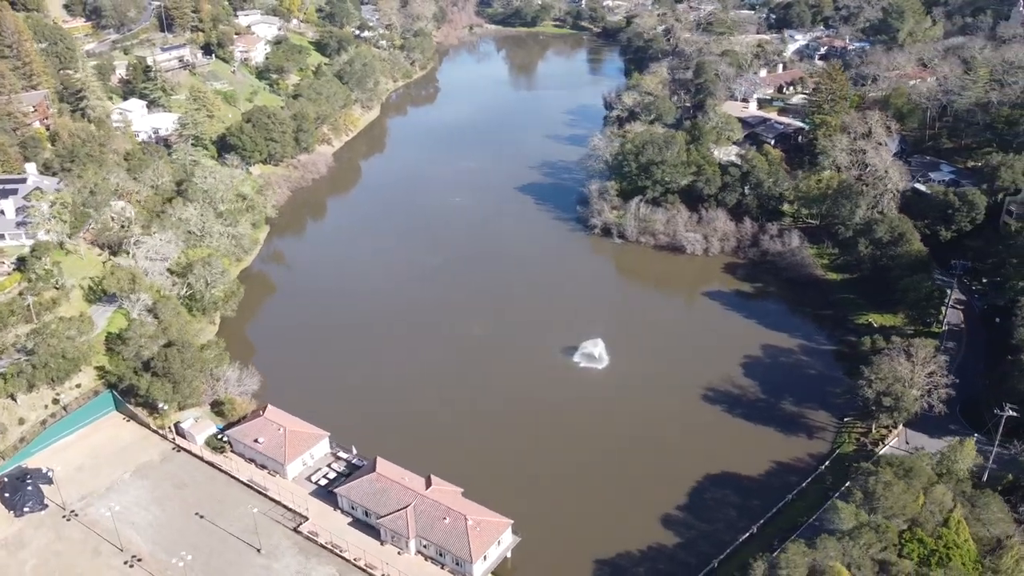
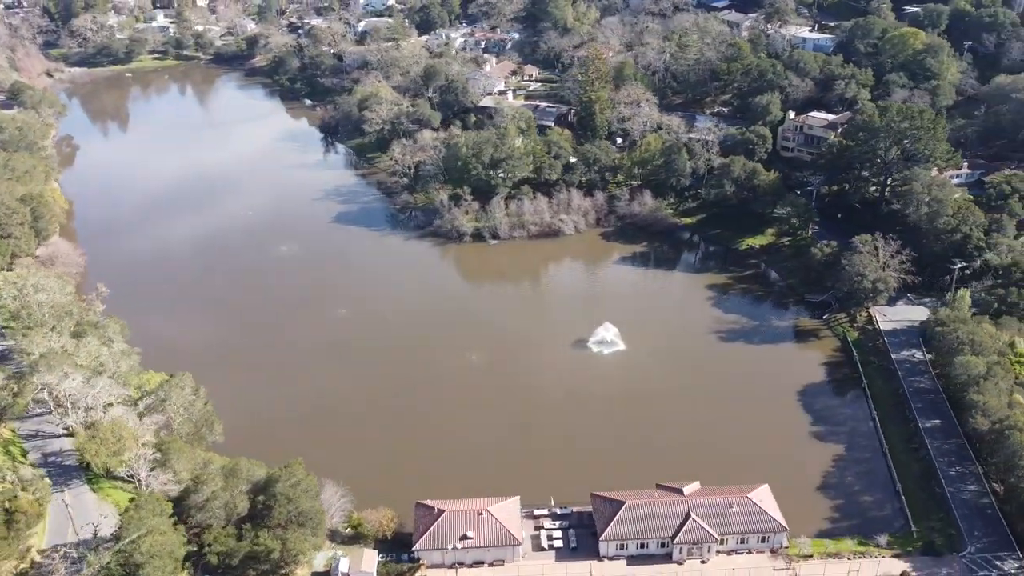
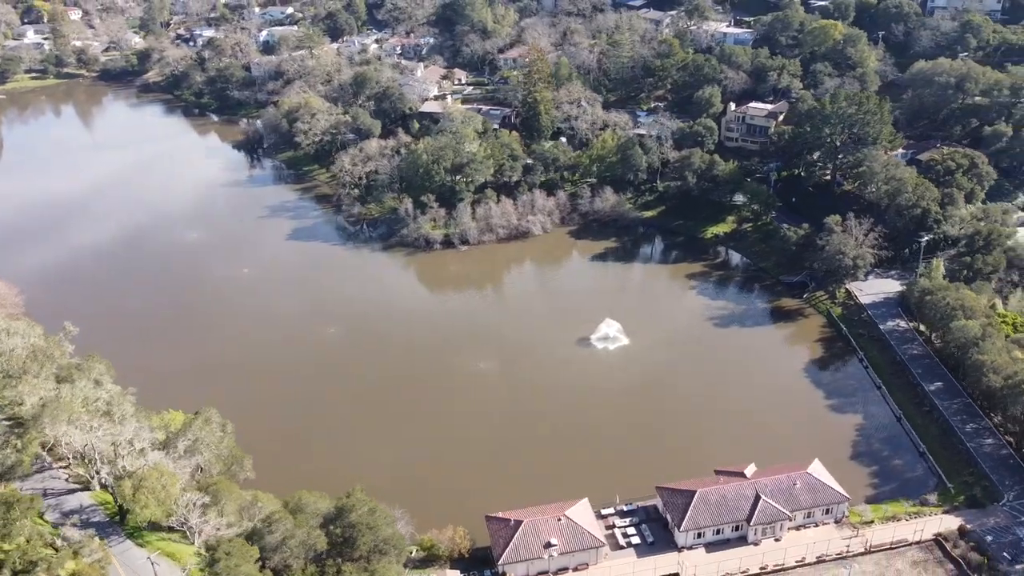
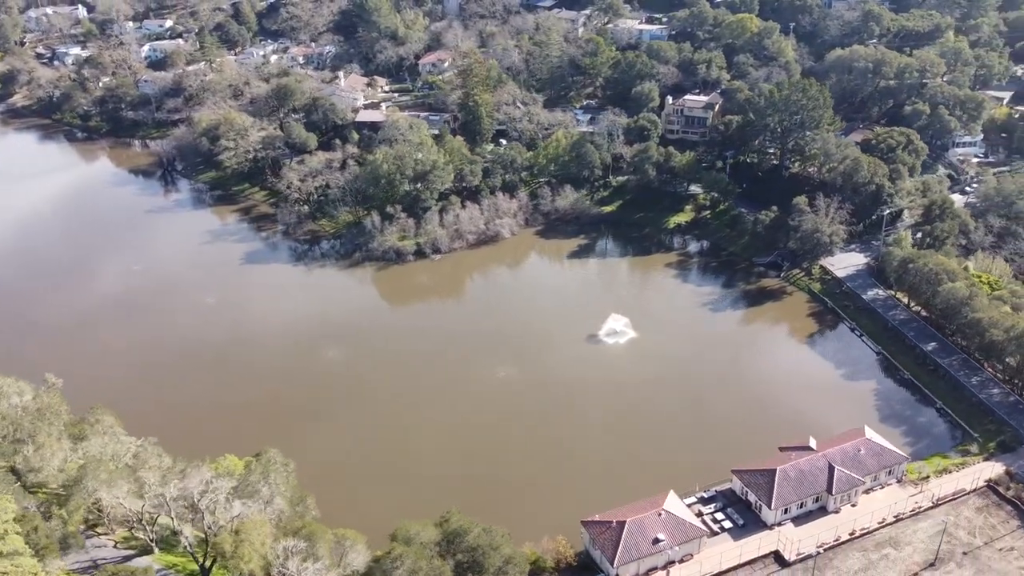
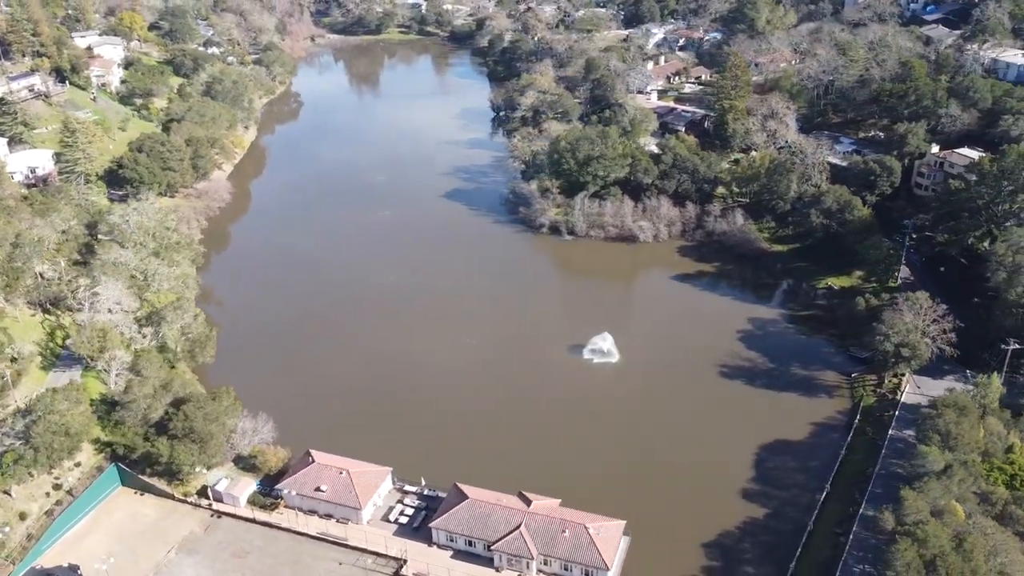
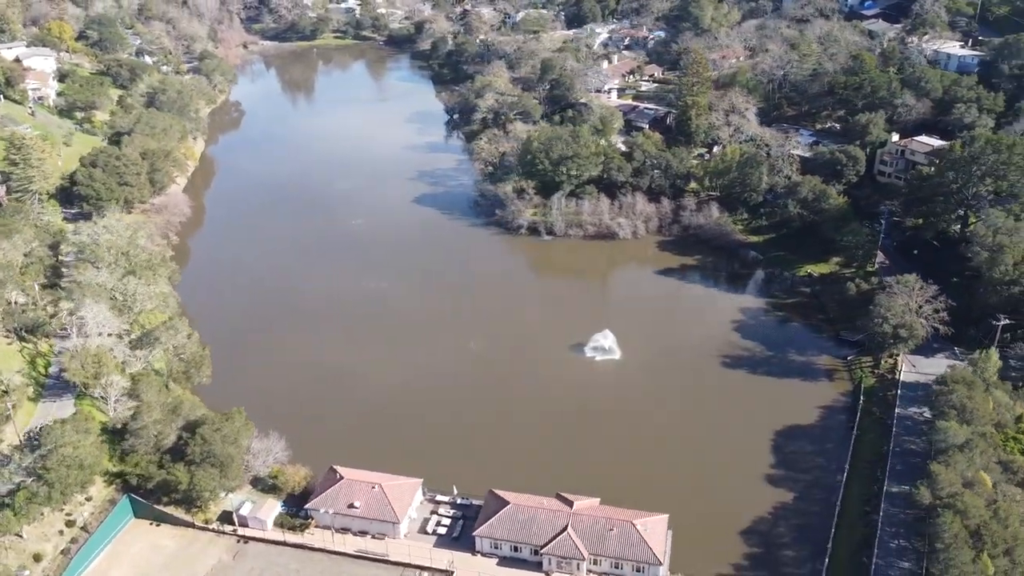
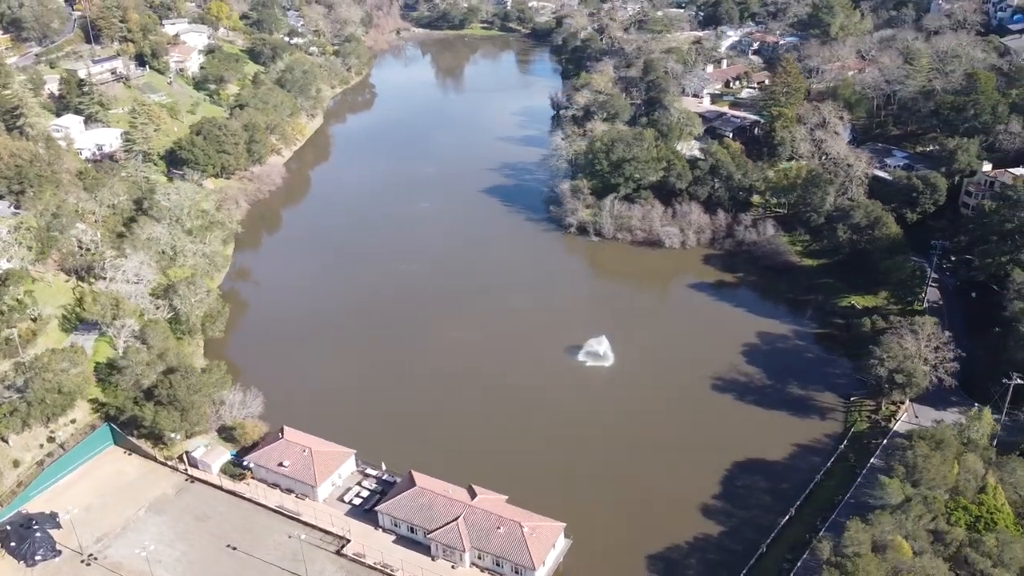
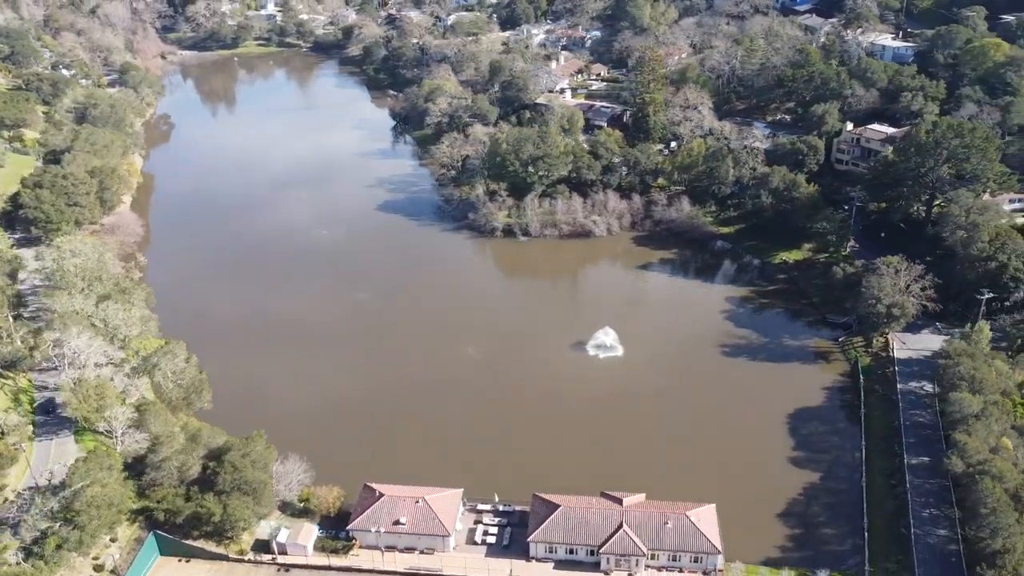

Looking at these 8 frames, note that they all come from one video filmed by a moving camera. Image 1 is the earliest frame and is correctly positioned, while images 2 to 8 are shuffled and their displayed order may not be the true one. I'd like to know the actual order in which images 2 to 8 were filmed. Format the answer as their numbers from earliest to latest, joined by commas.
7, 5, 6, 8, 2, 3, 4
